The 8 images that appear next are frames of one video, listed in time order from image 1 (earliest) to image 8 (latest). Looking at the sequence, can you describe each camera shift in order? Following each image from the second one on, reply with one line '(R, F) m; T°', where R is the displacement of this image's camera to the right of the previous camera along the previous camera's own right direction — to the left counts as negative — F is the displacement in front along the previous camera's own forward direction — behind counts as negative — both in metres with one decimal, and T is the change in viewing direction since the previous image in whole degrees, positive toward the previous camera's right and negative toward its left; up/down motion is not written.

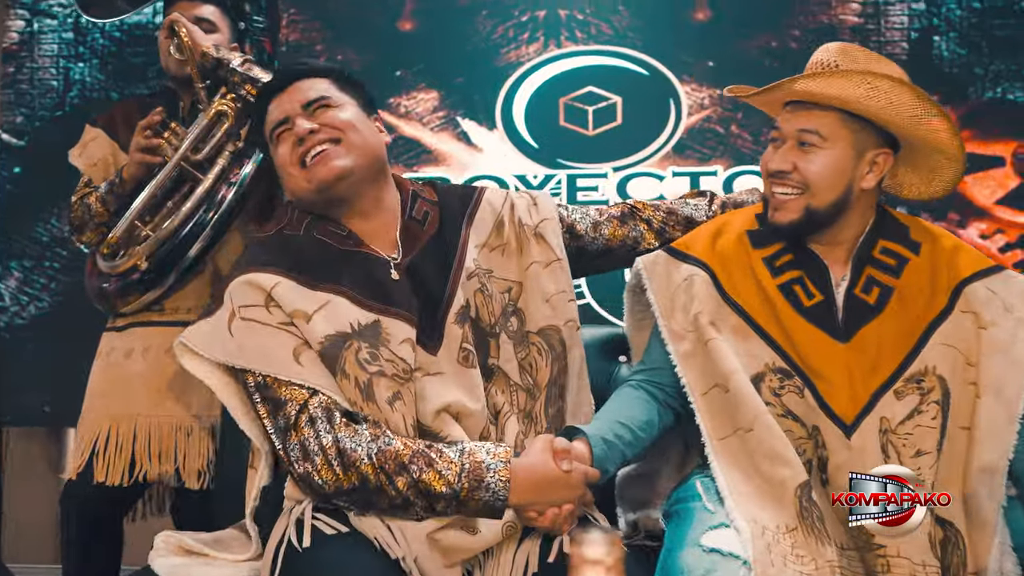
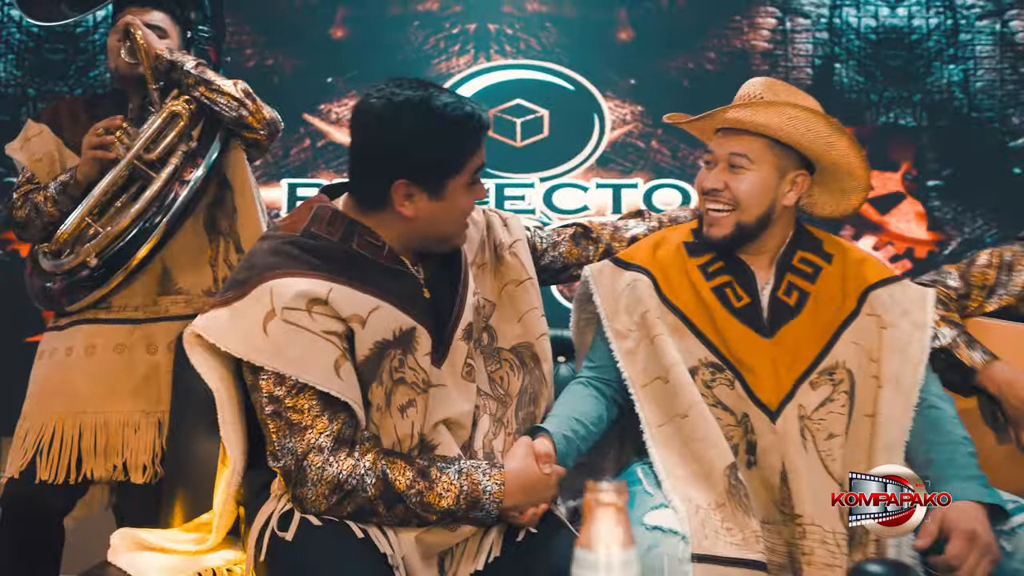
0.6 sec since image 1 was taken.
(-0.1, -0.1) m; +6°
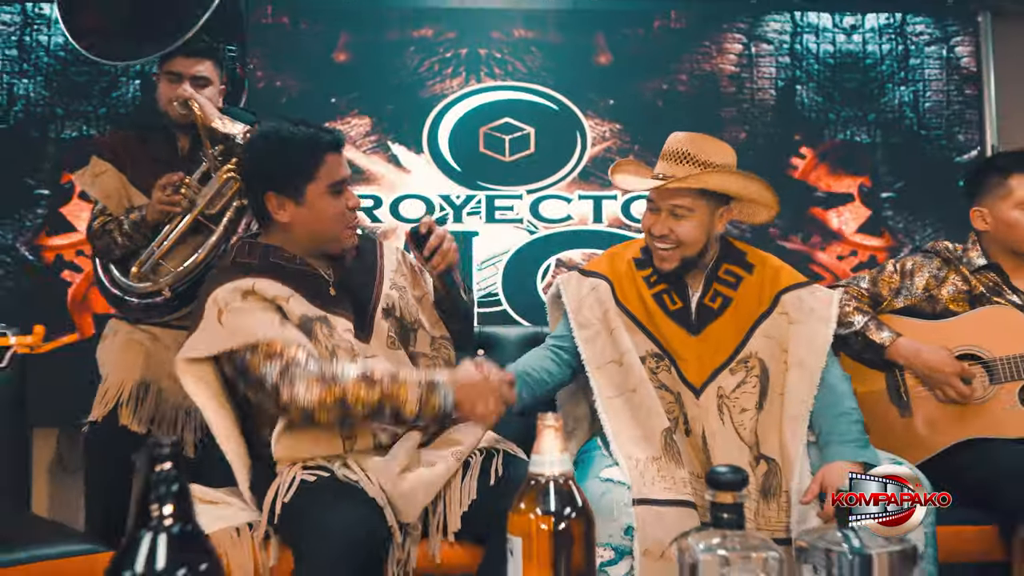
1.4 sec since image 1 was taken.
(0.0, -0.3) m; +1°
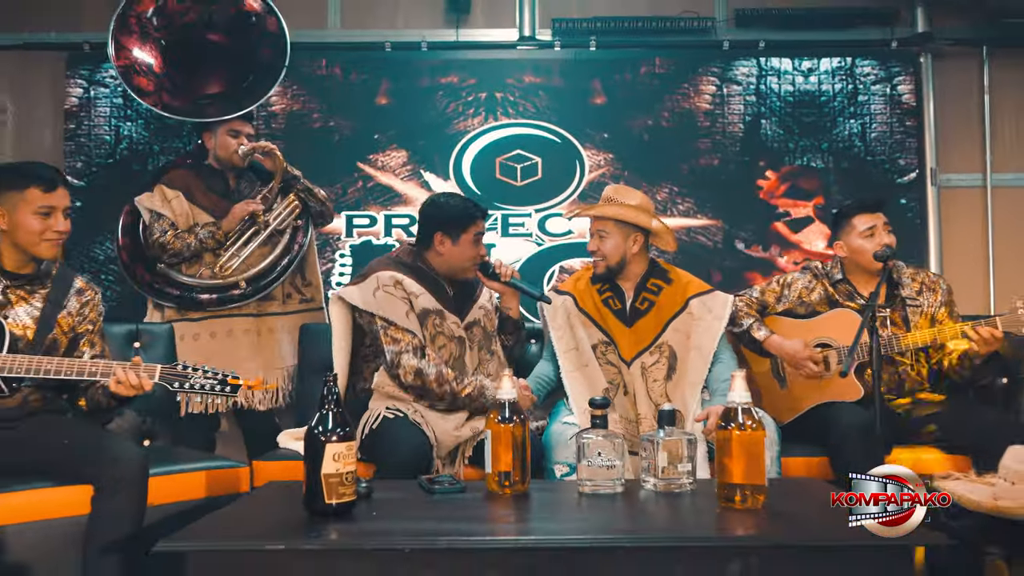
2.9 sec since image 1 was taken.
(+0.1, -0.7) m; -2°
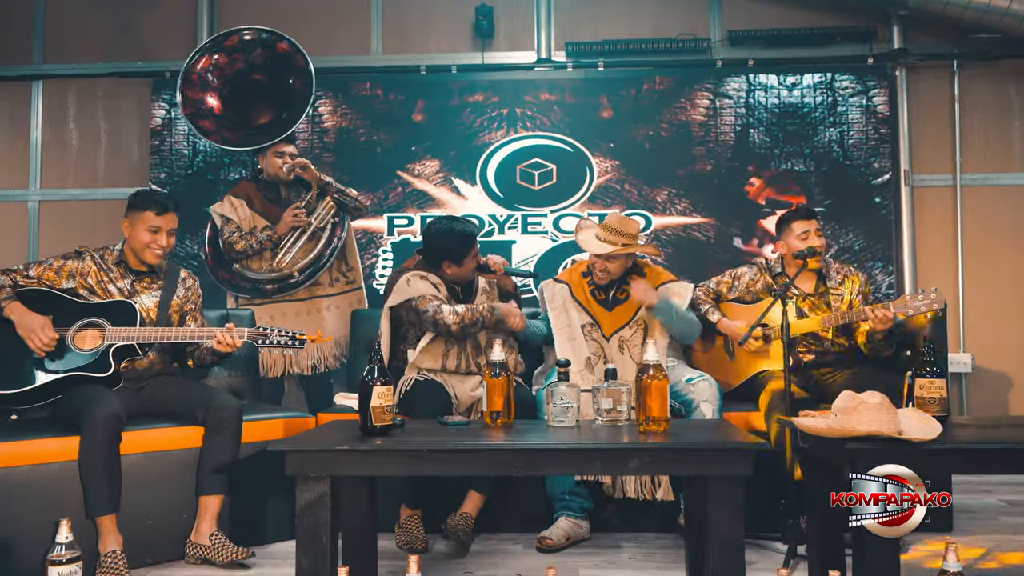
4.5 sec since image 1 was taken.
(+0.1, -0.6) m; -3°
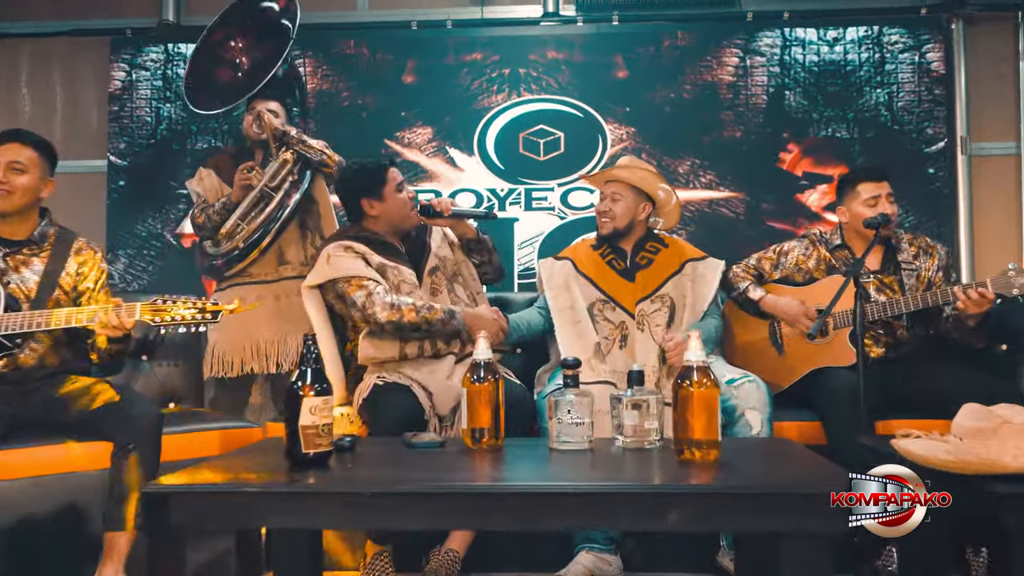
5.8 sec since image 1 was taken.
(0.0, +0.5) m; -1°
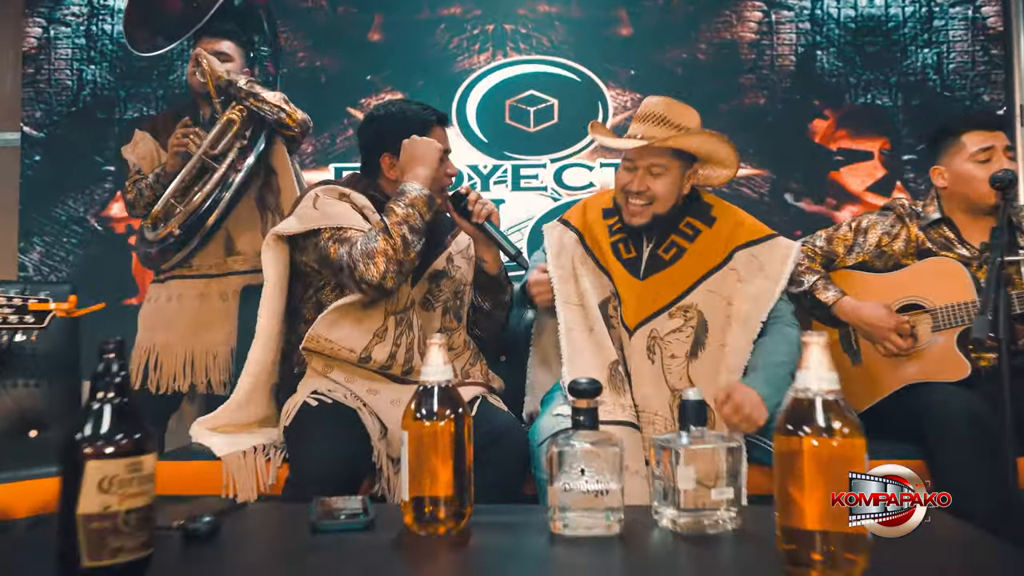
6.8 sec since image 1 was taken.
(0.0, +0.6) m; +1°
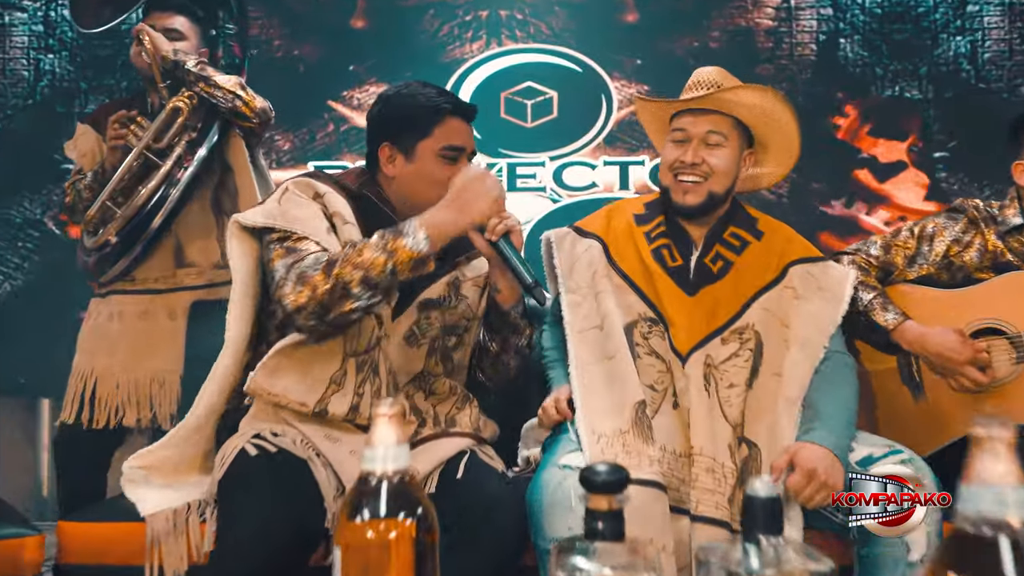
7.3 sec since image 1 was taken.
(0.0, +0.3) m; 0°
